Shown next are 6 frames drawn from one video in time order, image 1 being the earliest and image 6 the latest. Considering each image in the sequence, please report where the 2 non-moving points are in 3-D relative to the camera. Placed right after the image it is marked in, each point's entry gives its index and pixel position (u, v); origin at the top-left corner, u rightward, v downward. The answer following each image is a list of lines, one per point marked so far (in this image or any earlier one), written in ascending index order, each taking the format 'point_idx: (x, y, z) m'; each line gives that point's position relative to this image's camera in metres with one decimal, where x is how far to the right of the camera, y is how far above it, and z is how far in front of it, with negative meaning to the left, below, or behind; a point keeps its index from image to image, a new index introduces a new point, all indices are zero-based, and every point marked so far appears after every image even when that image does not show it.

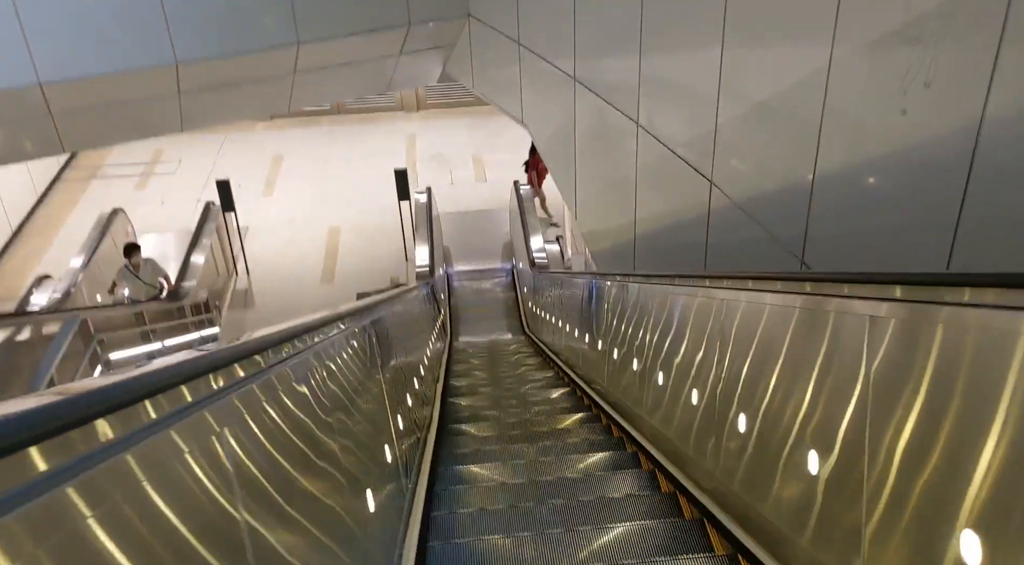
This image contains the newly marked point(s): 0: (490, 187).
0: (-0.4, +1.6, +10.5) m
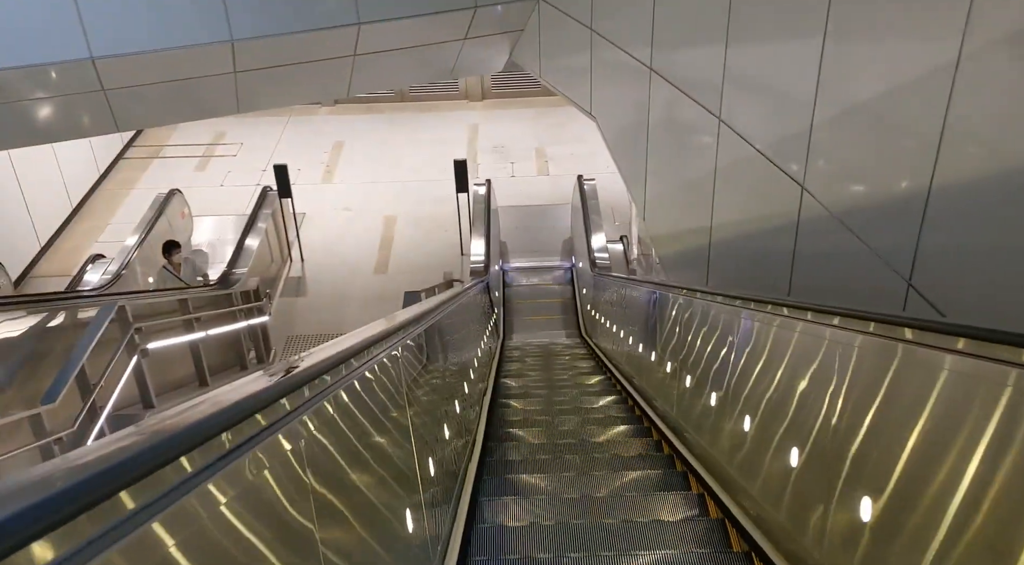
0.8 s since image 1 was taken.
0: (+0.6, +1.6, +10.1) m
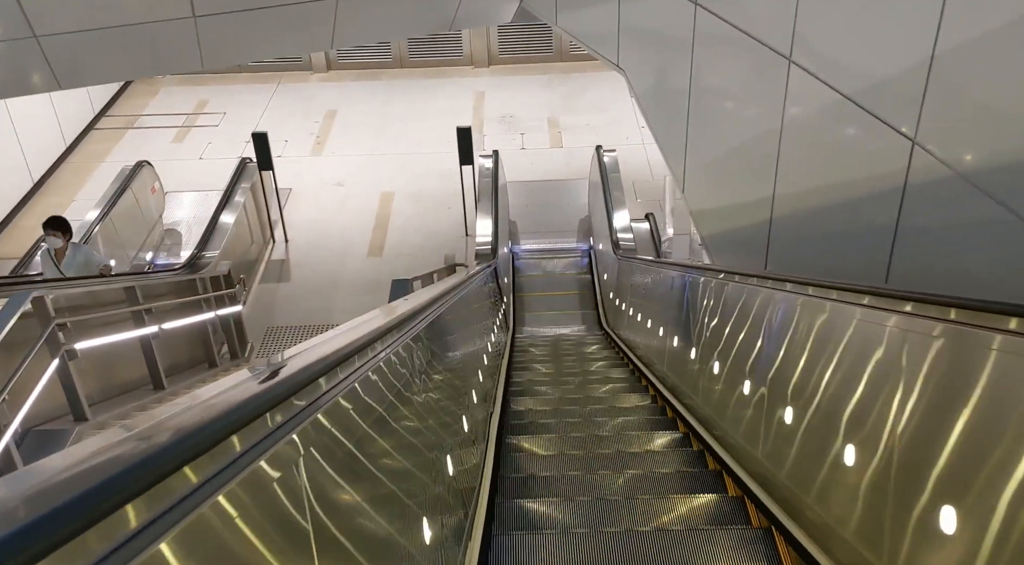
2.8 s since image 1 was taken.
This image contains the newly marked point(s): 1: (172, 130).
0: (+0.7, +1.9, +9.2) m
1: (-4.5, +2.0, +8.6) m
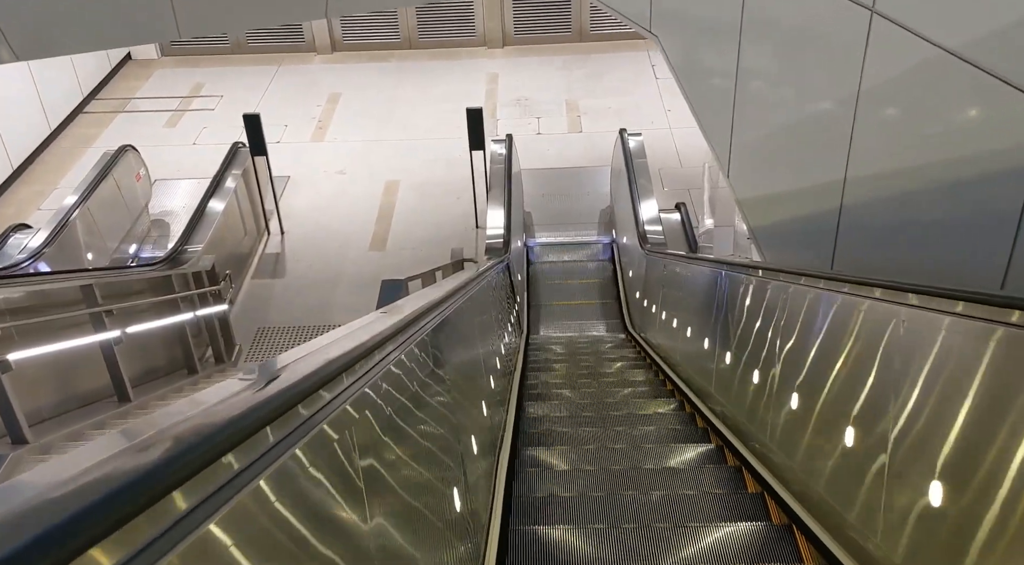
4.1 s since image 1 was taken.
0: (+0.9, +1.9, +8.6) m
1: (-4.3, +2.1, +8.1) m
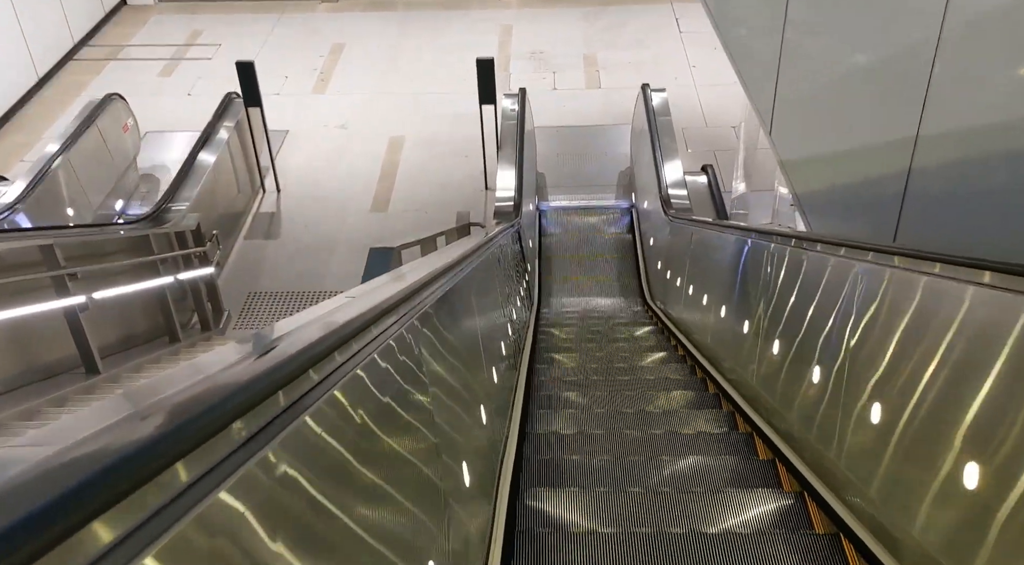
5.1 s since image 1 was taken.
0: (+1.1, +2.3, +8.1) m
1: (-4.2, +2.6, +7.7) m
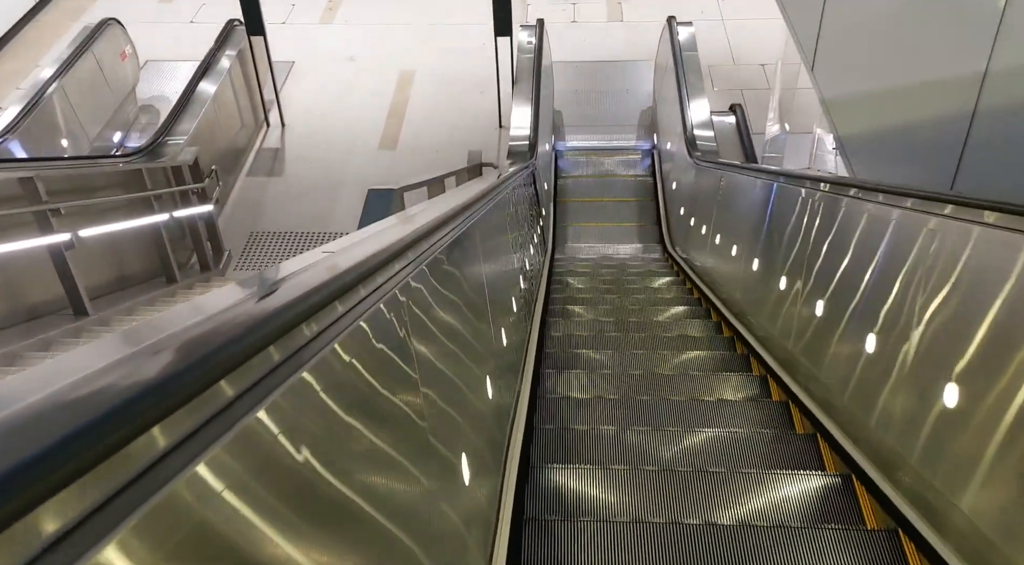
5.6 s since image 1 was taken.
0: (+1.3, +3.0, +7.6) m
1: (-4.0, +3.3, +7.3) m
